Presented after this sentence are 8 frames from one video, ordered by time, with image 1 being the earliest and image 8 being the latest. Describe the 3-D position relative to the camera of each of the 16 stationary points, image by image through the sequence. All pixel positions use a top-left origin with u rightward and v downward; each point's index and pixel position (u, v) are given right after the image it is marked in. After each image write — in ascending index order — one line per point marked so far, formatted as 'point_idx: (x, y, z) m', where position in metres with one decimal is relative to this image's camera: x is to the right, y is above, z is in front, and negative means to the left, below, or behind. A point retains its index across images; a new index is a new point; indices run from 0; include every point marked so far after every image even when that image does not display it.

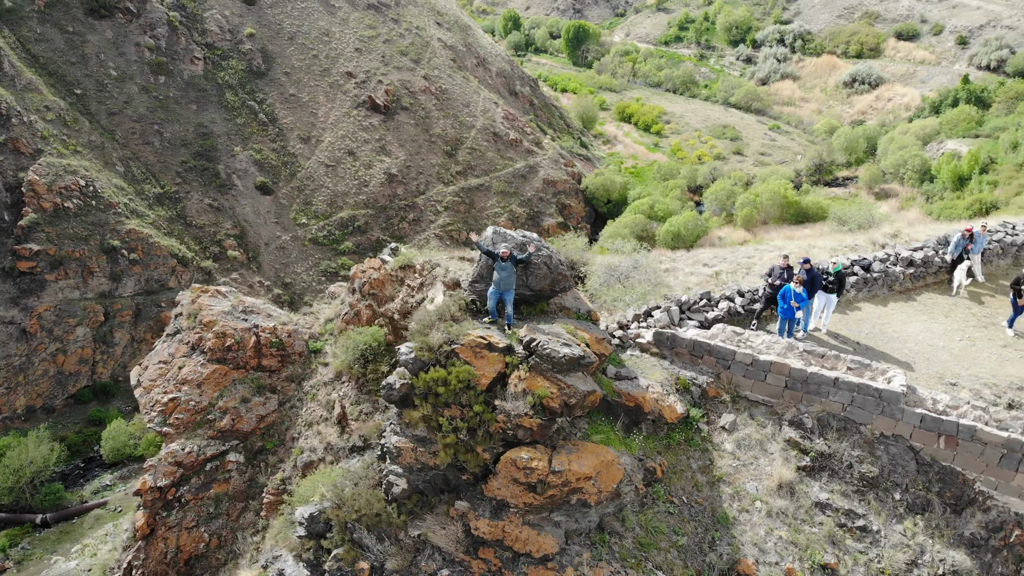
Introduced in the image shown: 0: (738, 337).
0: (+2.5, -0.5, +8.8) m
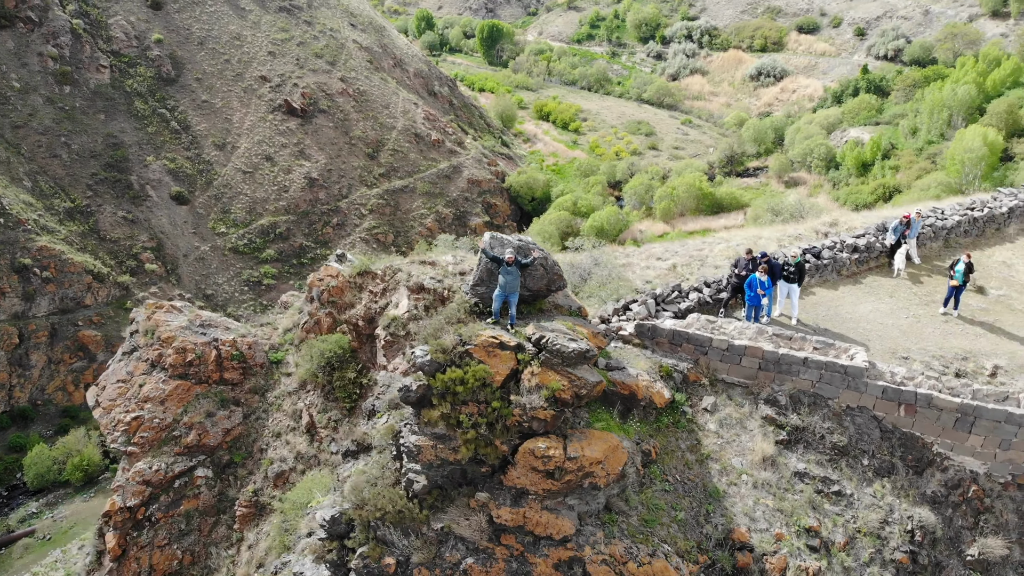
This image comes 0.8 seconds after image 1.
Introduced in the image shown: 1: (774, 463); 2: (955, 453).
0: (+2.4, -0.4, +9.5) m
1: (+2.8, -1.8, +8.5) m
2: (+4.7, -1.7, +8.6) m
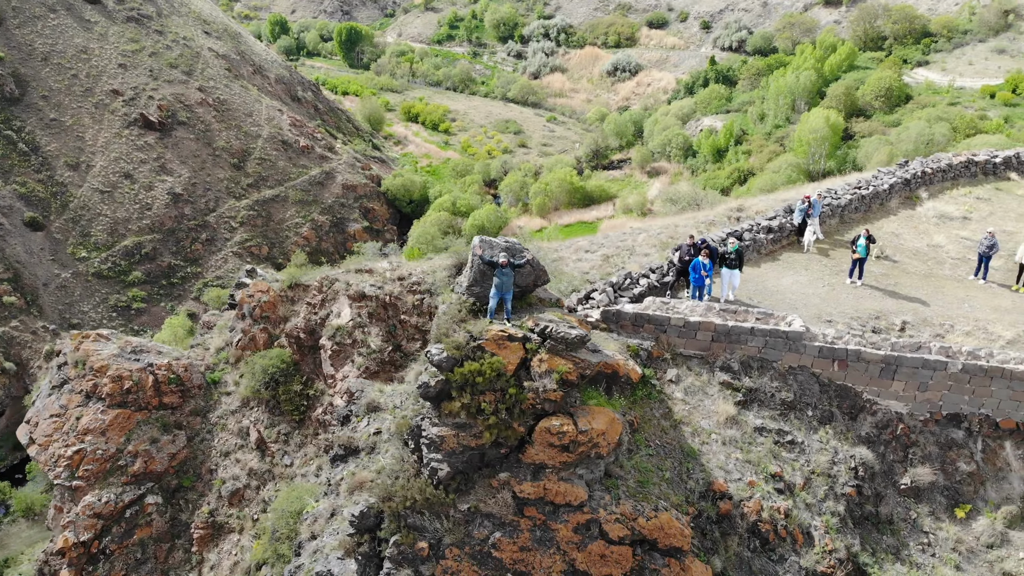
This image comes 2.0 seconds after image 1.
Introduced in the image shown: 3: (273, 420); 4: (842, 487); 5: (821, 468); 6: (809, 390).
0: (+2.1, -0.2, +10.6) m
1: (+2.7, -1.6, +9.6) m
2: (+4.6, -1.3, +10.0) m
3: (-4.4, -2.3, +14.5) m
4: (+3.8, -2.3, +9.3) m
5: (+3.6, -2.1, +9.4) m
6: (+3.7, -1.3, +10.0) m
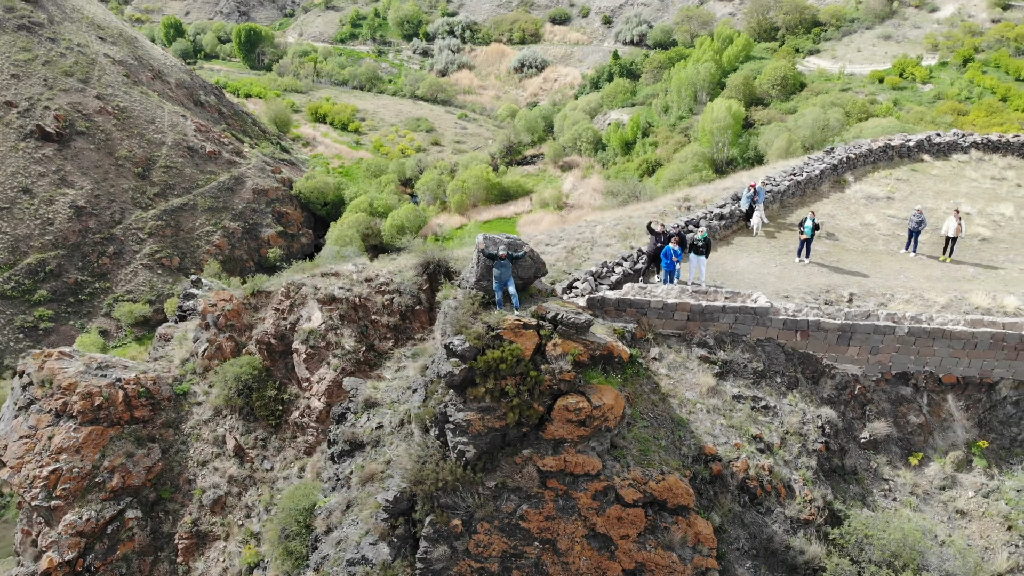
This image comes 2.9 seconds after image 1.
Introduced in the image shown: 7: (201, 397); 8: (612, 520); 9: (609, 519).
0: (+1.9, 0.0, +11.4) m
1: (+2.7, -1.3, +10.6) m
2: (+4.5, -1.0, +11.2) m
3: (-4.8, -2.4, +14.7) m
4: (+3.8, -2.0, +10.4) m
5: (+3.6, -1.8, +10.4) m
6: (+3.6, -1.0, +11.1) m
7: (-6.1, -2.1, +15.8) m
8: (+1.0, -2.4, +8.3) m
9: (+1.0, -2.3, +8.3) m
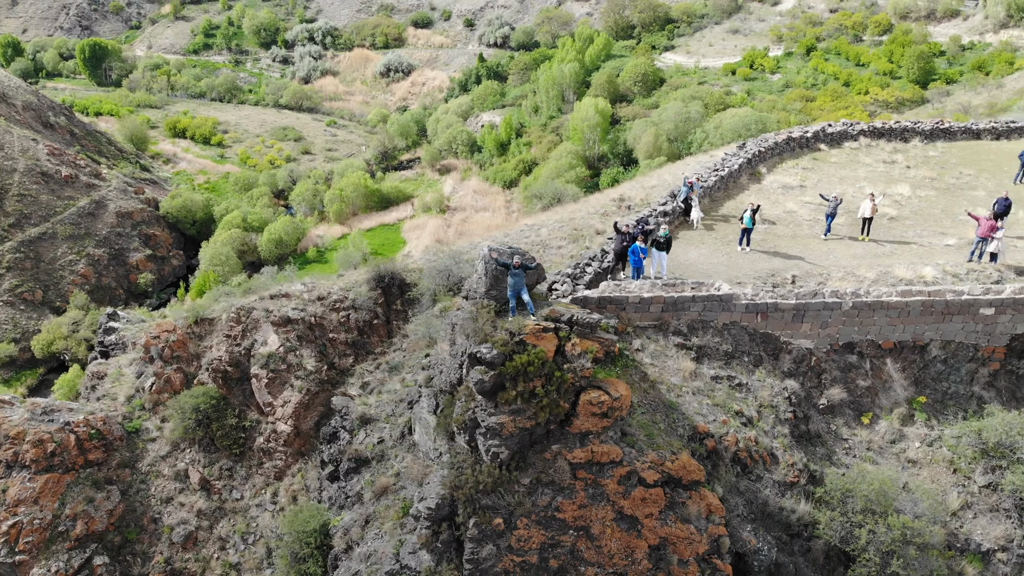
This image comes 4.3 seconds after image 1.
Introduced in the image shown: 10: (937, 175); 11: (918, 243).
0: (+1.6, 0.0, +12.2) m
1: (+2.6, -1.2, +11.5) m
2: (+4.3, -0.8, +12.3) m
3: (-5.3, -2.9, +14.4) m
4: (+3.8, -1.8, +11.5) m
5: (+3.6, -1.6, +11.5) m
6: (+3.4, -0.8, +12.1) m
7: (-6.8, -2.7, +15.4) m
8: (+1.4, -2.4, +9.0) m
9: (+1.4, -2.3, +9.0) m
10: (+9.7, +2.6, +18.5) m
11: (+7.5, +0.8, +14.9) m
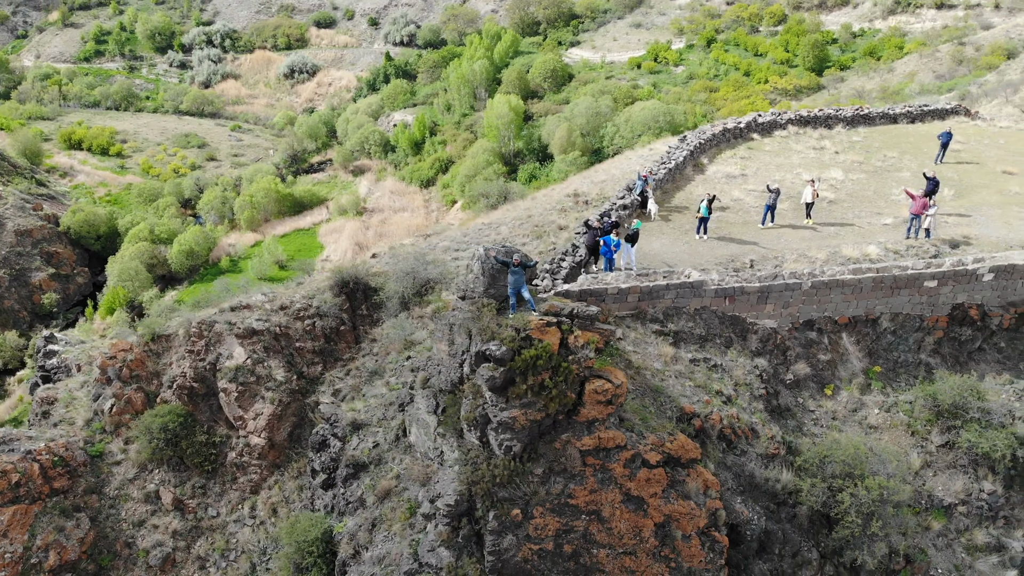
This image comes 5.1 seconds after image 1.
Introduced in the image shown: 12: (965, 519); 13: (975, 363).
0: (+1.3, +0.1, +12.6) m
1: (+2.4, -1.0, +12.0) m
2: (+4.0, -0.5, +13.1) m
3: (-5.6, -3.2, +14.2) m
4: (+3.7, -1.5, +12.2) m
5: (+3.4, -1.4, +12.1) m
6: (+3.1, -0.6, +12.7) m
7: (-7.2, -3.1, +14.9) m
8: (+1.5, -2.3, +9.4) m
9: (+1.5, -2.2, +9.4) m
10: (+8.6, +3.1, +19.8) m
11: (+6.8, +1.3, +16.0) m
12: (+6.6, -3.4, +11.8) m
13: (+7.9, -1.3, +13.9) m
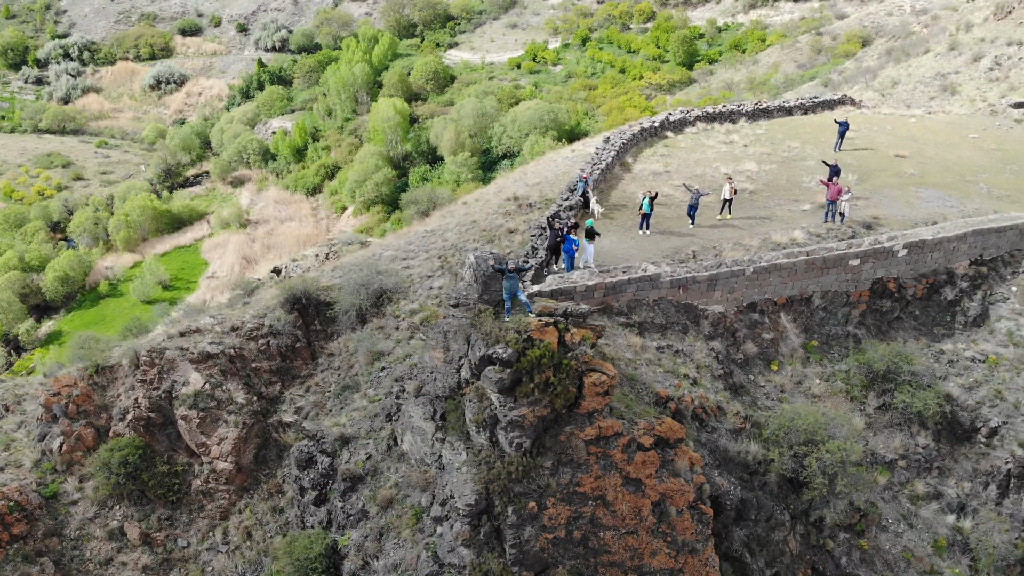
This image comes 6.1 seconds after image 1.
0: (+0.8, +0.1, +13.3) m
1: (+2.1, -0.9, +12.8) m
2: (+3.4, -0.3, +14.0) m
3: (-6.0, -3.7, +13.8) m
4: (+3.3, -1.3, +13.1) m
5: (+3.1, -1.2, +13.1) m
6: (+2.6, -0.4, +13.6) m
7: (-7.7, -3.6, +14.4) m
8: (+1.6, -2.2, +10.1) m
9: (+1.6, -2.2, +10.1) m
10: (+6.8, +3.6, +21.3) m
11: (+5.7, +1.7, +17.3) m
12: (+6.4, -3.0, +13.2) m
13: (+7.3, -0.8, +15.4) m
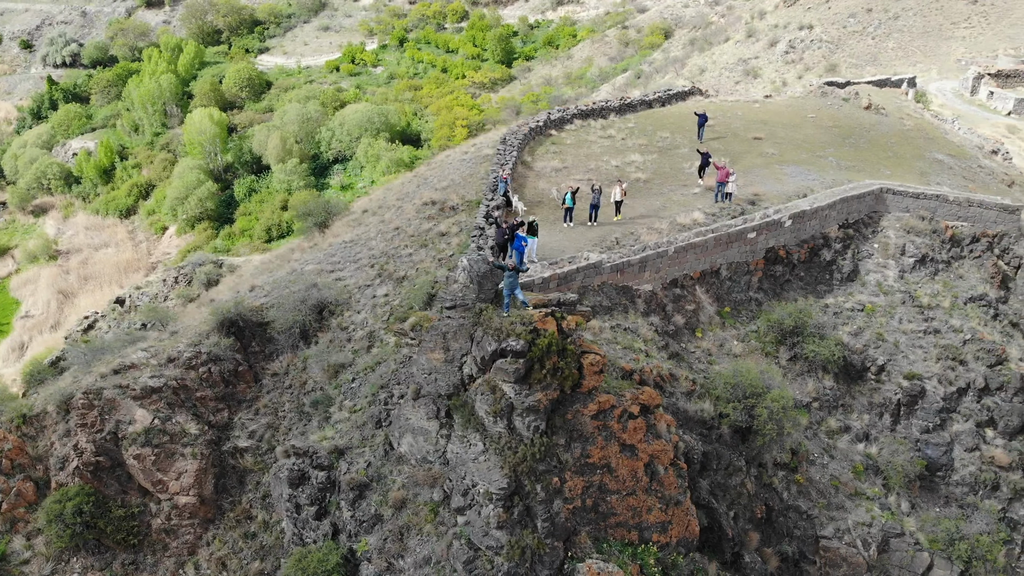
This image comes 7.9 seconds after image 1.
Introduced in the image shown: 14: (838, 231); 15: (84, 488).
0: (0.0, +0.2, +14.1) m
1: (+1.5, -0.7, +14.0) m
2: (+2.5, +0.1, +15.4) m
3: (-6.3, -4.3, +13.3) m
4: (+2.7, -1.0, +14.5) m
5: (+2.4, -0.9, +14.4) m
6: (+1.8, -0.1, +14.9) m
7: (-8.1, -4.4, +13.5) m
8: (+1.7, -2.0, +11.2) m
9: (+1.7, -2.0, +11.2) m
10: (+3.9, +4.2, +23.2) m
11: (+3.8, +2.2, +19.1) m
12: (+5.8, -2.3, +15.3) m
13: (+6.0, -0.1, +17.6) m
14: (+7.5, +1.3, +18.7) m
15: (-6.9, -3.2, +13.6) m
